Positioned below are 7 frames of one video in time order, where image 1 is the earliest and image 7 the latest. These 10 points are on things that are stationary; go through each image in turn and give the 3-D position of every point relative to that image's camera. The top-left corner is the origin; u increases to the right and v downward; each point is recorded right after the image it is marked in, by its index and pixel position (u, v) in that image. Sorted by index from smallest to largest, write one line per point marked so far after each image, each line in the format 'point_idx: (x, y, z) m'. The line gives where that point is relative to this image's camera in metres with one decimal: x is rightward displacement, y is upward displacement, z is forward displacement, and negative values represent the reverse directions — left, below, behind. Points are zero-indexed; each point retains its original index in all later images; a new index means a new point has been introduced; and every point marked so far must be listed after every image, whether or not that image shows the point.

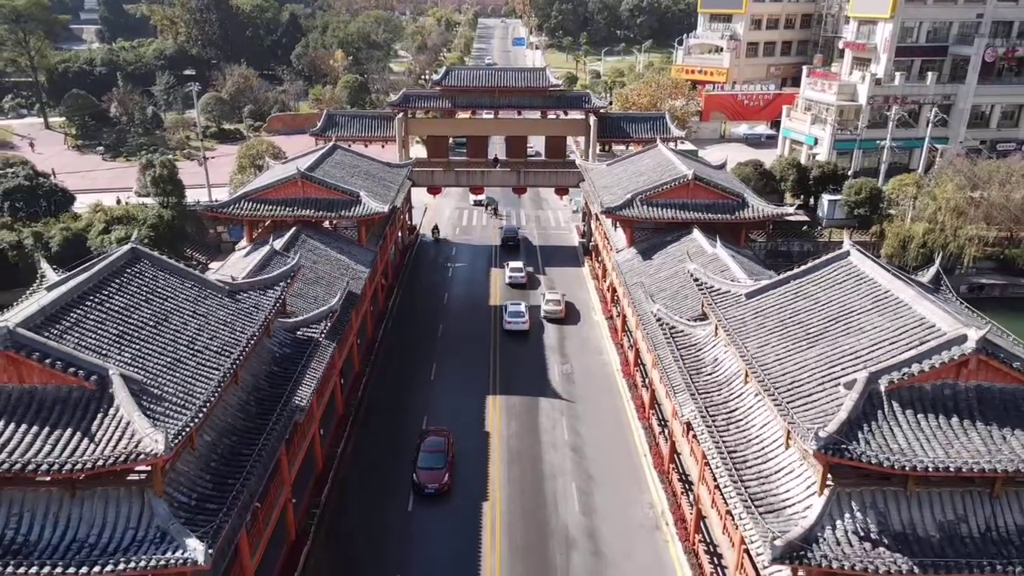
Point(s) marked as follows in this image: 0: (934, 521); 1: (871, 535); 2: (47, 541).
0: (+8.4, -4.6, +11.1) m
1: (+7.0, -4.8, +10.9) m
2: (-9.0, -4.8, +10.9) m
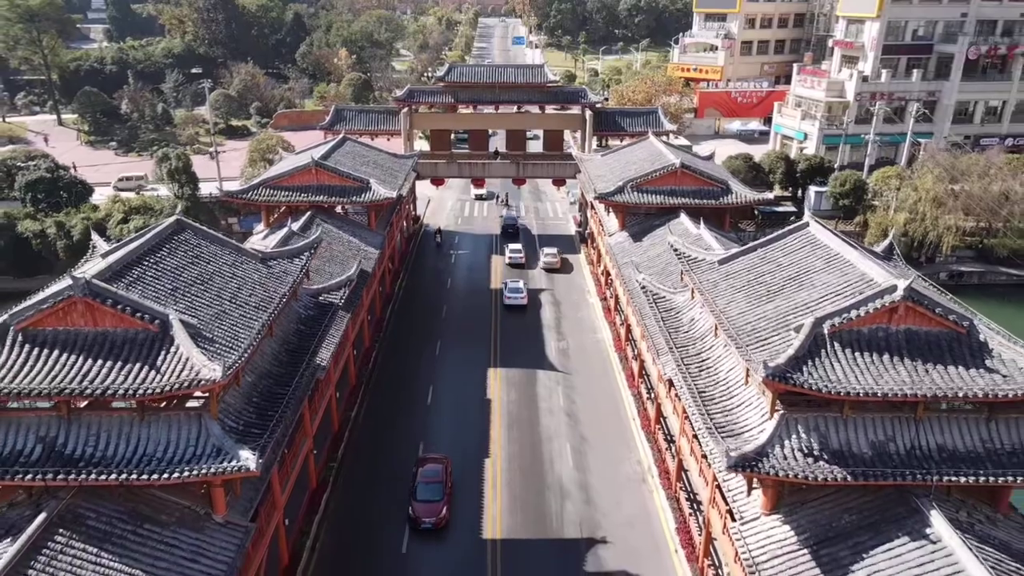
0: (+8.3, -3.6, +13.2) m
1: (+7.0, -3.8, +13.0) m
2: (-9.0, -3.8, +12.9) m
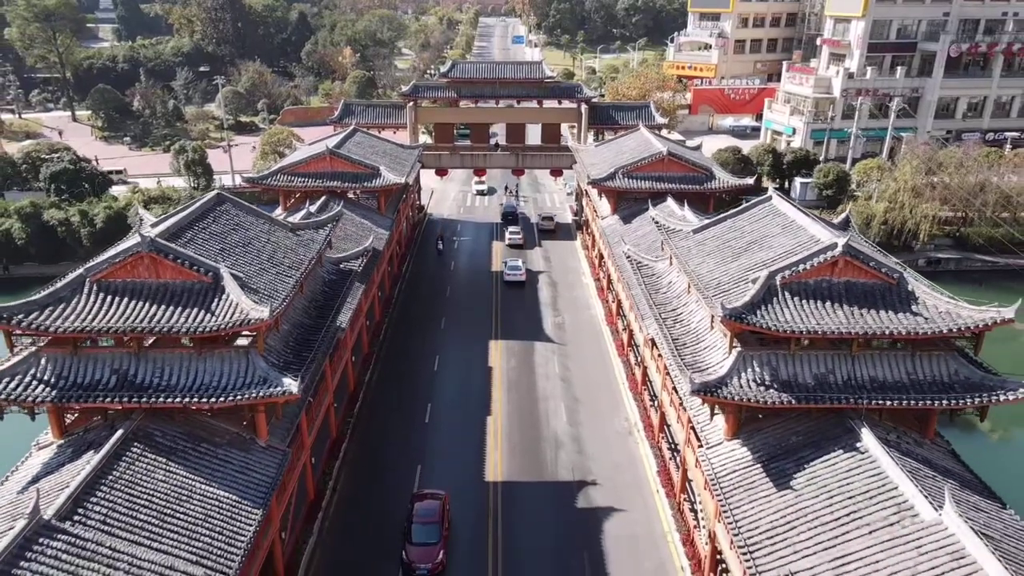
0: (+8.3, -2.3, +15.6) m
1: (+6.9, -2.6, +15.4) m
2: (-9.0, -2.6, +15.4) m
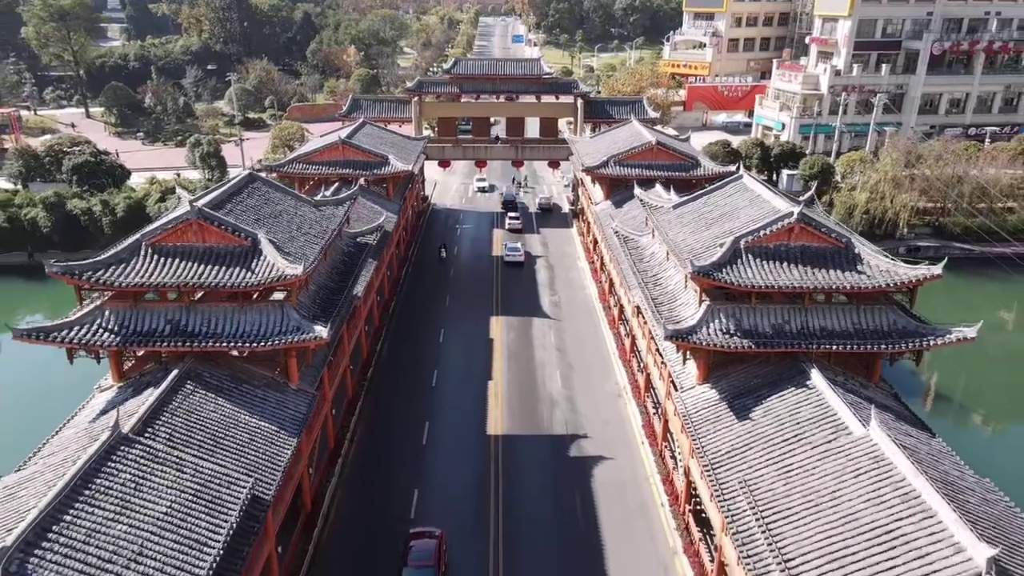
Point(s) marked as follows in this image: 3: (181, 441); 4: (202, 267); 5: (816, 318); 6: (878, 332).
0: (+8.3, -1.1, +18.1) m
1: (+6.9, -1.4, +17.8) m
2: (-9.0, -1.4, +17.8) m
3: (-8.9, -4.0, +15.2) m
4: (-9.9, +0.7, +18.0) m
5: (+9.8, -1.0, +18.1) m
6: (+11.6, -1.4, +17.8) m
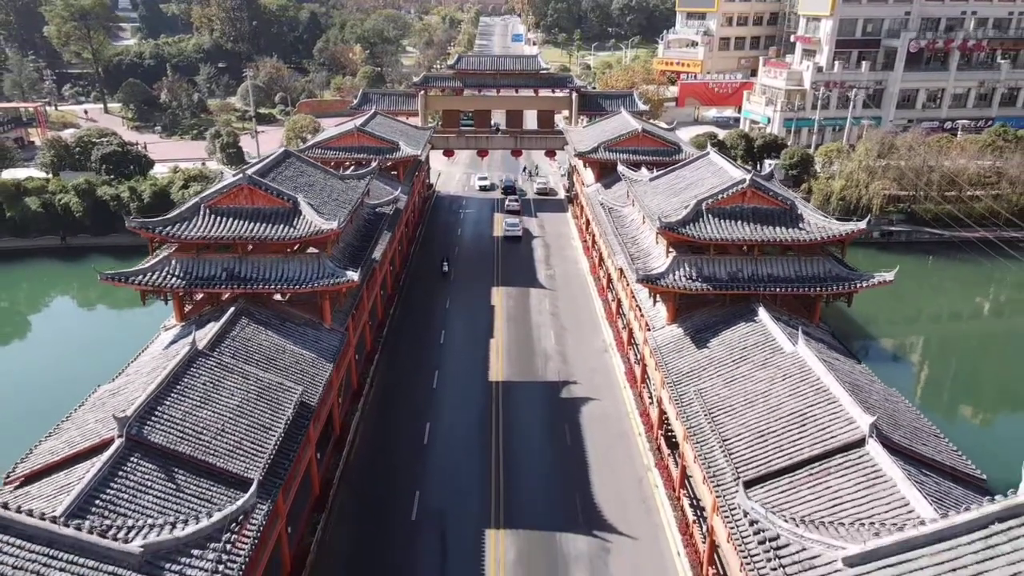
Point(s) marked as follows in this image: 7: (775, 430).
0: (+8.2, +0.6, +21.6) m
1: (+6.9, +0.4, +21.4) m
2: (-9.1, +0.4, +21.4) m
3: (-9.0, -2.3, +18.8) m
4: (-9.9, +2.4, +21.5) m
5: (+9.7, +0.8, +21.7) m
6: (+11.5, +0.4, +21.4) m
7: (+7.5, -4.0, +16.0) m
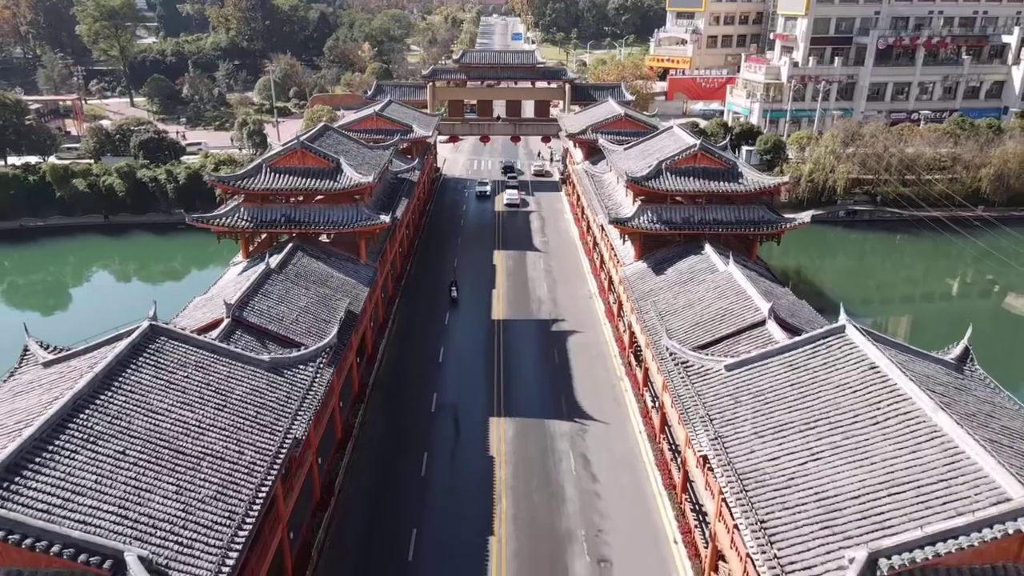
0: (+8.2, +3.4, +27.2) m
1: (+6.8, +3.2, +27.0) m
2: (-9.2, +3.2, +27.0) m
3: (-9.1, +0.5, +24.4) m
4: (-10.0, +5.2, +27.2) m
5: (+9.7, +3.6, +27.3) m
6: (+11.5, +3.2, +27.0) m
7: (+7.4, -1.2, +21.7) m
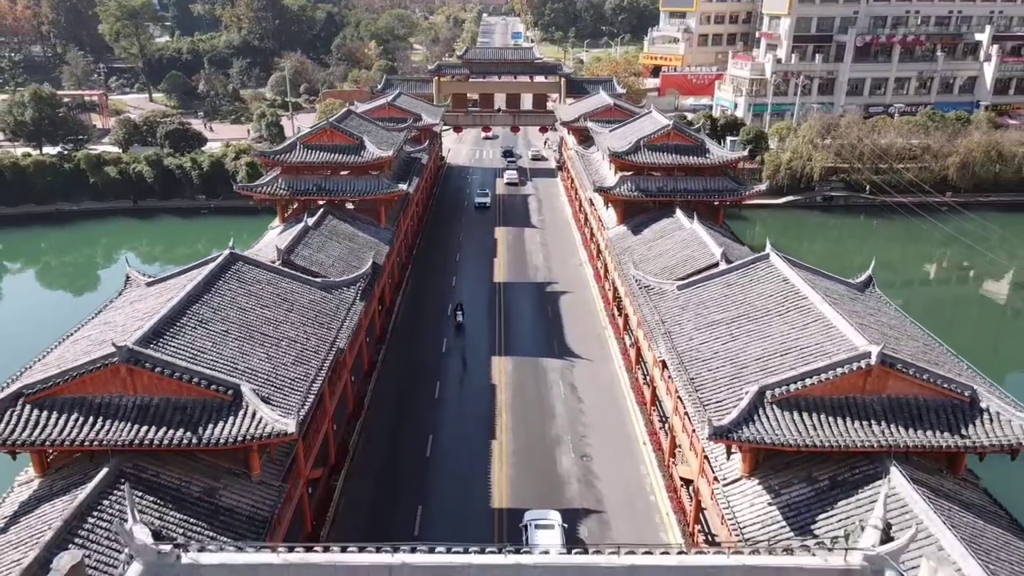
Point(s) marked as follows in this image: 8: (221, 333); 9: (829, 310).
0: (+8.1, +5.7, +31.8) m
1: (+6.7, +5.5, +31.5) m
2: (-9.2, +5.5, +31.5) m
3: (-9.1, +2.8, +28.9) m
4: (-10.1, +7.5, +31.7) m
5: (+9.6, +5.9, +31.8) m
6: (+11.4, +5.5, +31.5) m
7: (+7.4, +1.0, +26.2) m
8: (-8.6, -1.3, +16.7) m
9: (+9.4, -0.7, +16.7) m
